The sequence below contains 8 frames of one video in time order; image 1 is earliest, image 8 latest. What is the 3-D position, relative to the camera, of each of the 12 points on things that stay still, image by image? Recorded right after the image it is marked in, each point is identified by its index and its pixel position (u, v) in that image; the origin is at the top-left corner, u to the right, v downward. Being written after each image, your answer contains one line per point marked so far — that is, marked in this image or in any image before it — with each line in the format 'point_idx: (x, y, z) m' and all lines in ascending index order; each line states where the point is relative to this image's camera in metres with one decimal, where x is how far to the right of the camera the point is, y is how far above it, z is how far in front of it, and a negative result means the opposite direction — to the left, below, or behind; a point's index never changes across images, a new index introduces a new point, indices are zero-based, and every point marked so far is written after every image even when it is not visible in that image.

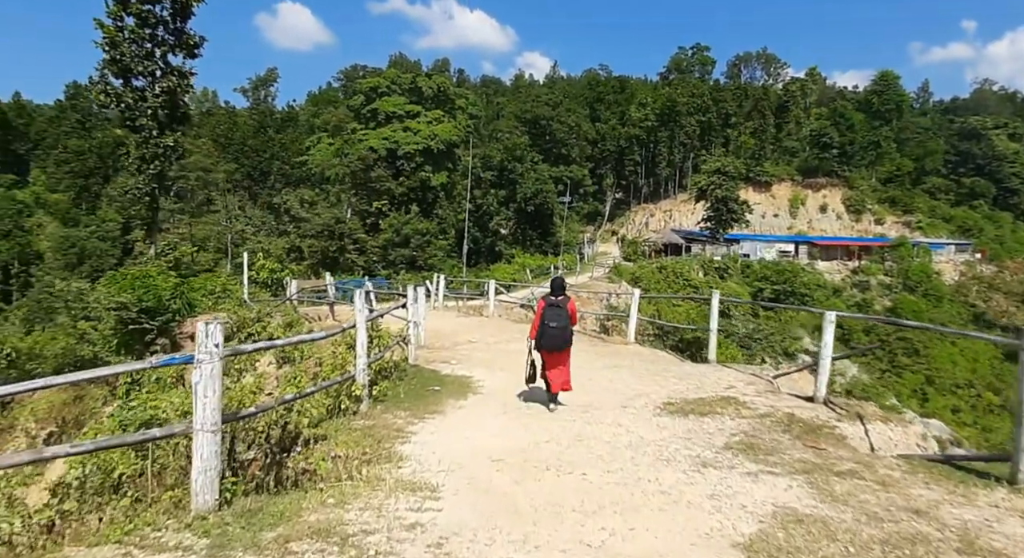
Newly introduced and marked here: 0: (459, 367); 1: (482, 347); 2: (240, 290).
0: (-0.8, -1.3, +7.8) m
1: (-0.7, -1.3, +9.7) m
2: (-8.6, -0.3, +16.4) m
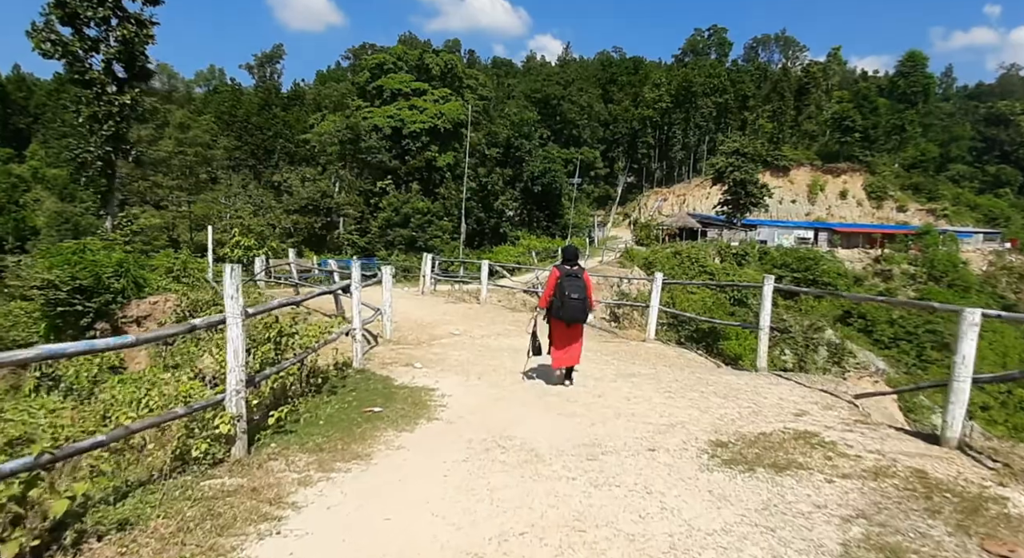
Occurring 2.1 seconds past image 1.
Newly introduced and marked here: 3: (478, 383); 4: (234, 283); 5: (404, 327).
0: (-1.0, -1.0, +5.9) m
1: (-0.8, -1.0, +7.7) m
2: (-8.6, +0.3, +14.6) m
3: (-0.4, -1.1, +5.5) m
4: (-1.7, 0.0, +3.2) m
5: (-1.9, -0.9, +9.1) m
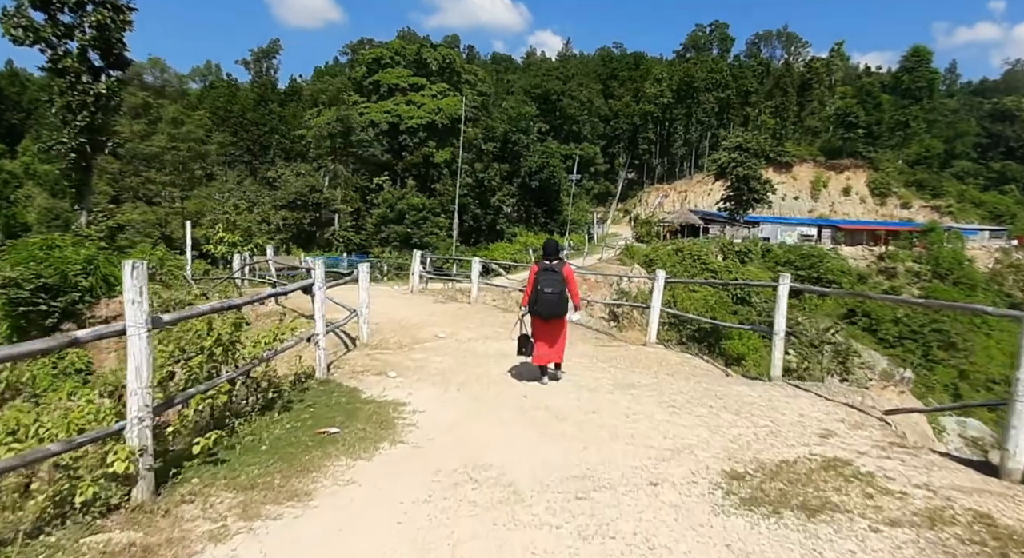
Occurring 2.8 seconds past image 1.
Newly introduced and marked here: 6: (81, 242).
0: (-1.2, -1.0, +5.2) m
1: (-1.0, -1.0, +7.1) m
2: (-8.7, +0.4, +13.9) m
3: (-0.5, -1.1, +4.9) m
4: (-1.9, 0.0, +2.6) m
5: (-2.0, -0.9, +8.5) m
6: (-10.3, +0.9, +12.7) m
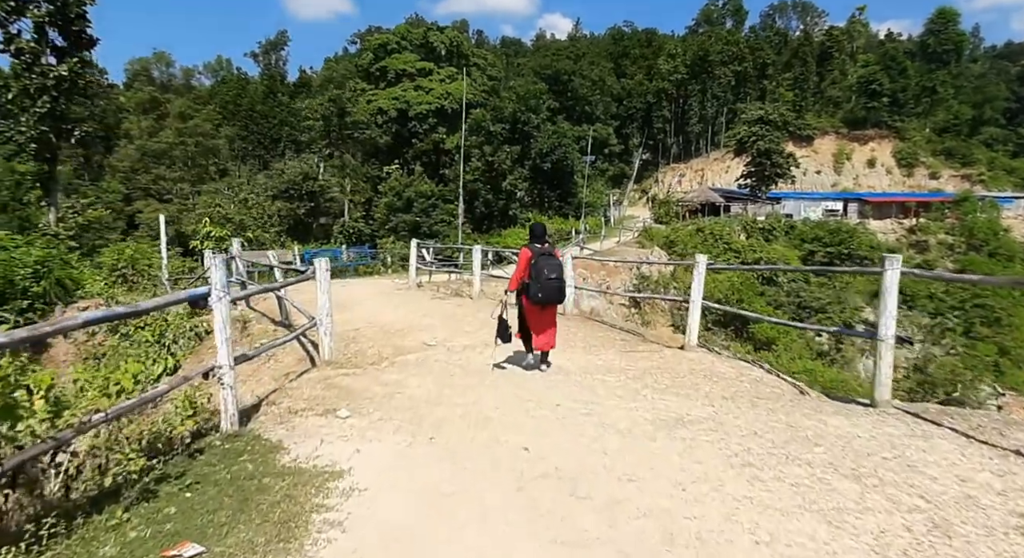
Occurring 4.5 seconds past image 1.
0: (-1.2, -1.1, +3.7) m
1: (-0.9, -0.9, +5.6) m
2: (-8.6, +0.4, +12.6) m
3: (-0.5, -1.1, +3.3) m
4: (-2.0, -0.1, +1.1) m
5: (-1.9, -0.8, +6.9) m
6: (-10.1, +0.8, +11.4) m
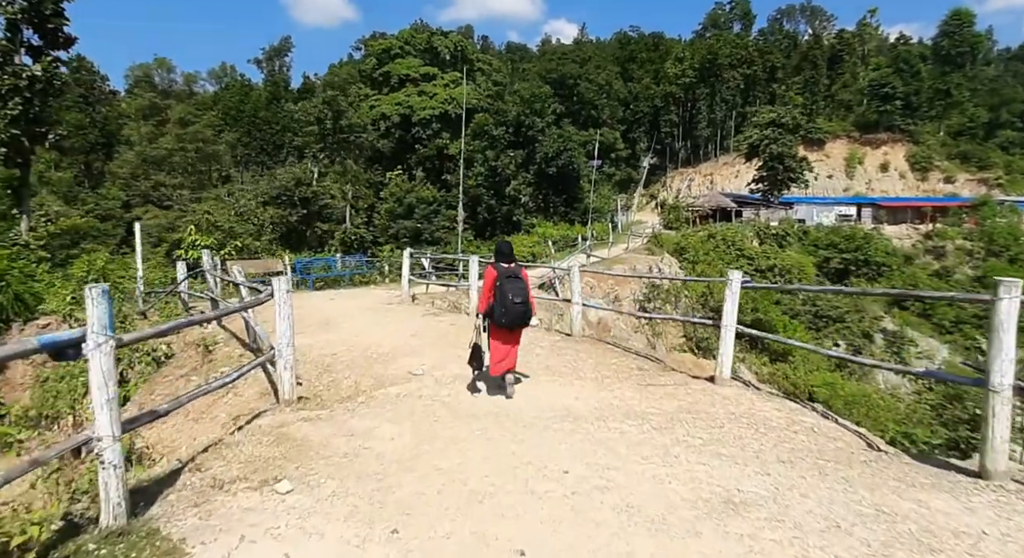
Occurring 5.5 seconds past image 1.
0: (-1.2, -1.2, +2.8) m
1: (-0.9, -1.1, +4.6) m
2: (-8.5, +0.1, +11.7) m
3: (-0.6, -1.3, +2.4) m
4: (-2.1, -0.3, +0.1) m
5: (-1.9, -1.0, +6.0) m
6: (-10.1, +0.5, +10.6) m
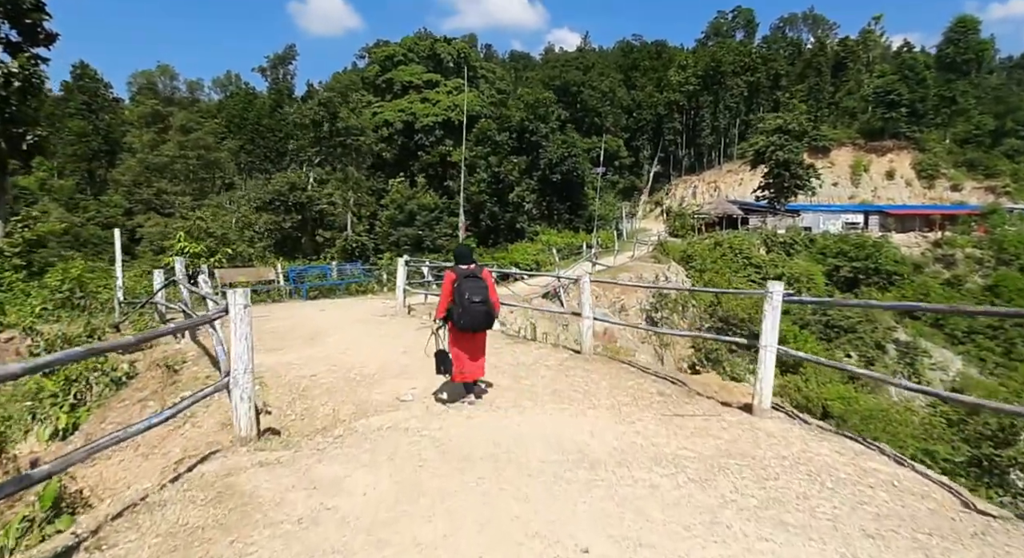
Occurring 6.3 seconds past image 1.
0: (-1.2, -1.3, +2.0) m
1: (-0.9, -1.2, +3.8) m
2: (-8.4, -0.1, +11.0) m
3: (-0.6, -1.3, +1.6) m
4: (-2.1, -0.3, -0.6) m
5: (-1.9, -1.1, +5.2) m
6: (-10.0, +0.4, +9.9) m
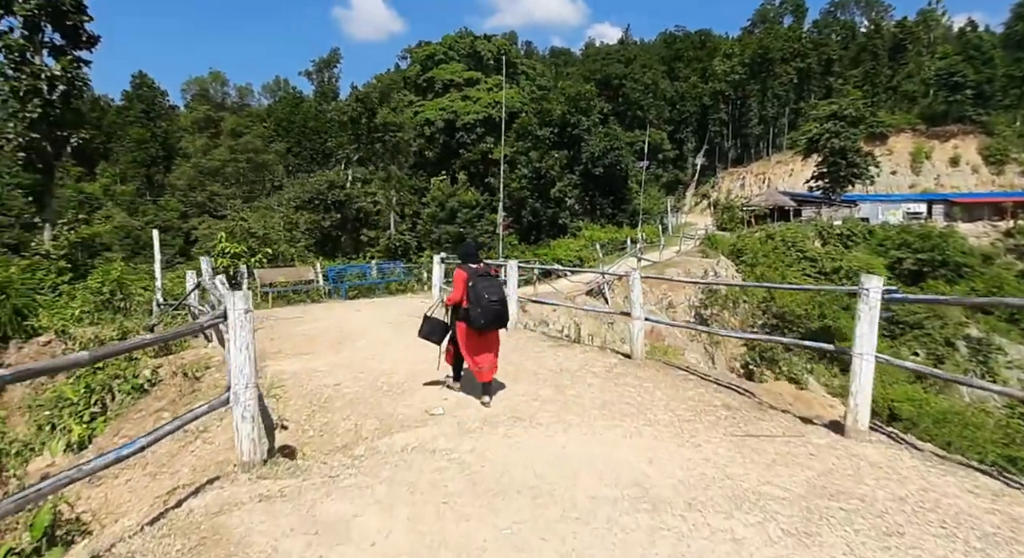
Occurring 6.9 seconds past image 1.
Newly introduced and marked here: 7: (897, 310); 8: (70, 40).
0: (-1.1, -1.3, +1.5) m
1: (-0.7, -1.2, +3.3) m
2: (-7.6, -0.1, +11.0) m
3: (-0.5, -1.3, +1.0) m
4: (-2.2, -0.3, -1.1) m
5: (-1.5, -1.1, +4.8) m
6: (-9.3, +0.3, +10.0) m
7: (+12.5, -0.9, +16.8) m
8: (-10.5, +5.6, +12.8) m
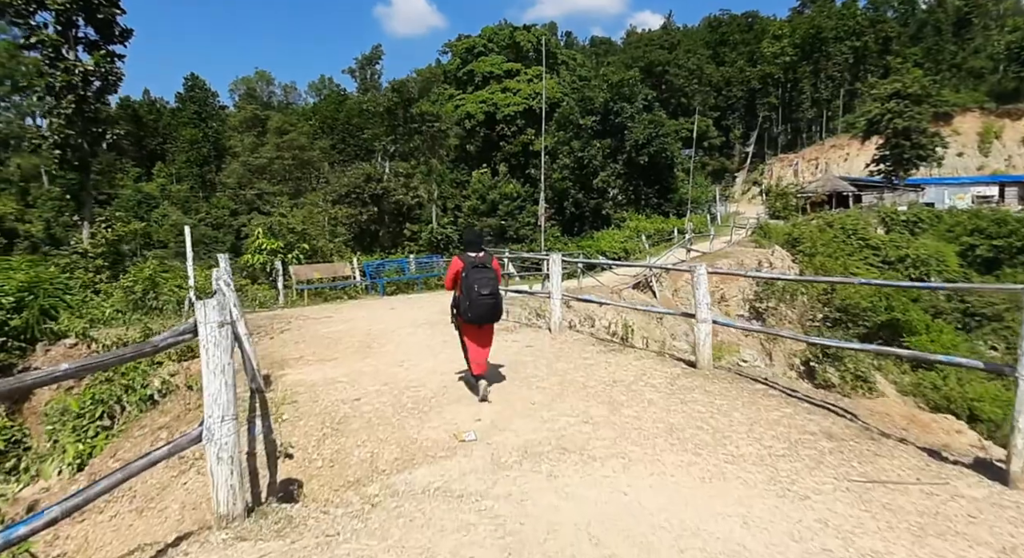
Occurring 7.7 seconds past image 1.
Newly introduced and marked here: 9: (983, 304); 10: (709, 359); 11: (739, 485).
0: (-1.0, -1.4, +0.8) m
1: (-0.4, -1.2, +2.5) m
2: (-6.7, -0.1, +10.8) m
3: (-0.4, -1.4, +0.3) m
4: (-2.3, -0.4, -1.7) m
5: (-1.2, -1.1, +4.1) m
6: (-8.5, +0.3, +9.9) m
7: (+13.8, -0.6, +14.9) m
8: (-9.6, +5.6, +12.7) m
9: (+14.1, -0.8, +14.9) m
10: (+2.1, -0.8, +5.5) m
11: (+1.3, -1.2, +3.0) m
